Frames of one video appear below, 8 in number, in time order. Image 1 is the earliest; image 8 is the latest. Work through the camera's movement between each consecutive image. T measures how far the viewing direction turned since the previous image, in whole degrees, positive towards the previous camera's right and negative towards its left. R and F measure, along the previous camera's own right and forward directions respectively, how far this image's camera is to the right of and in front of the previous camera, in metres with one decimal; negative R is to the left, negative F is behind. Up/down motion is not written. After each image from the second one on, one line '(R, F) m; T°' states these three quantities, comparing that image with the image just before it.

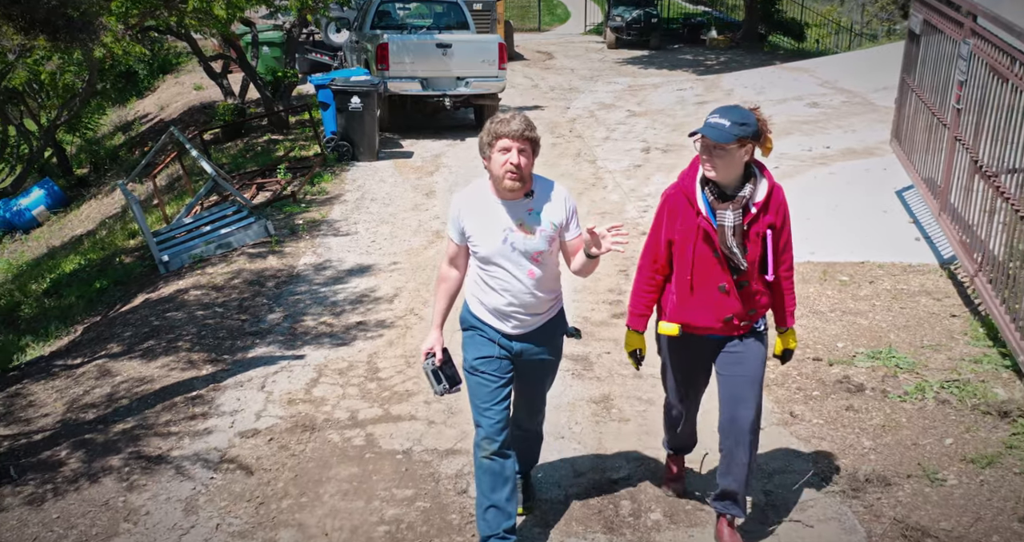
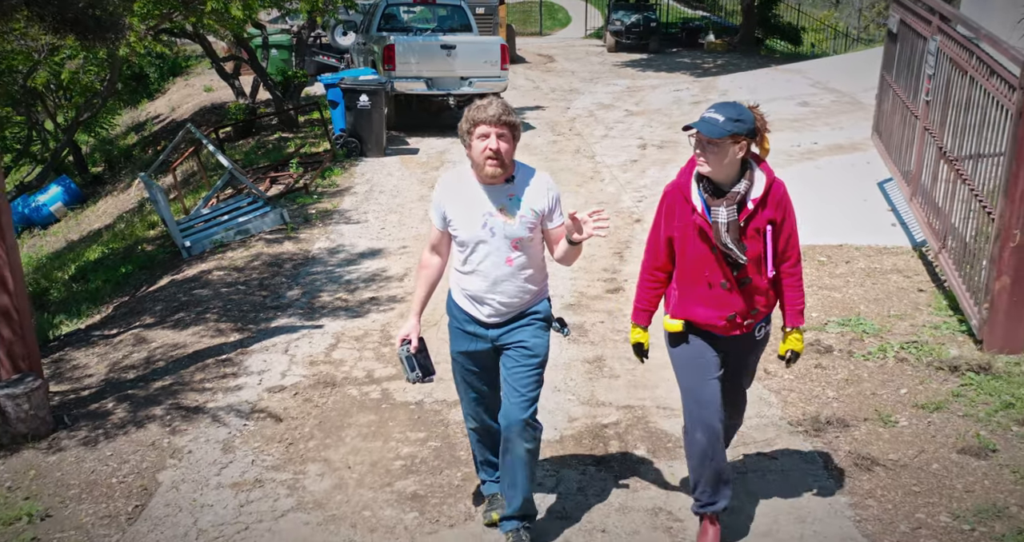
(0.0, -0.5) m; 0°
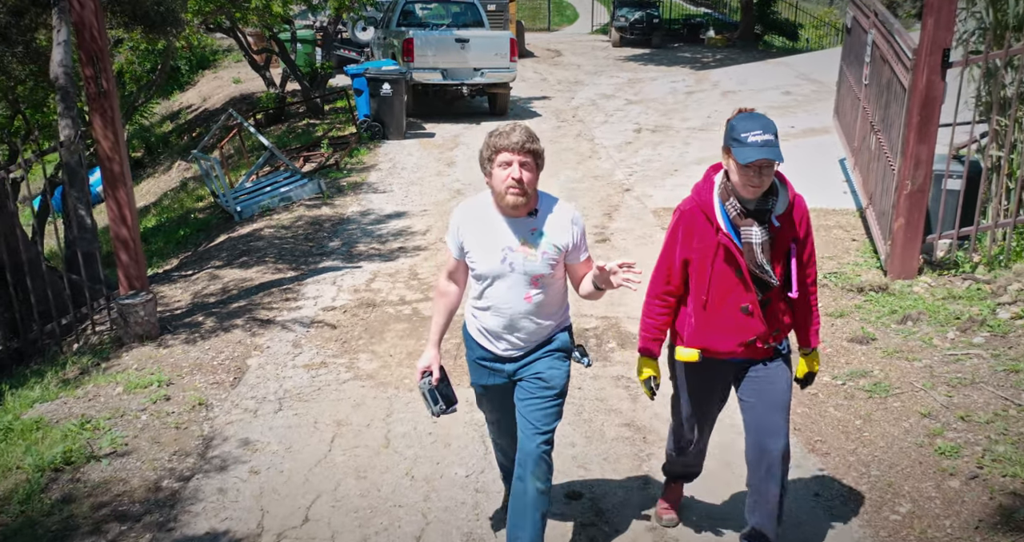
(0.0, -1.3) m; -1°
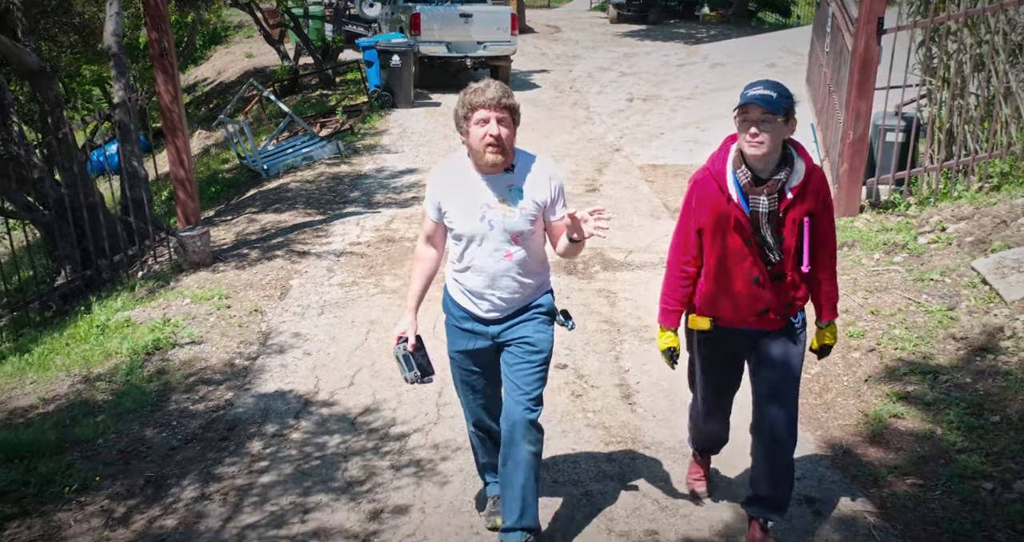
(0.0, -1.0) m; 0°
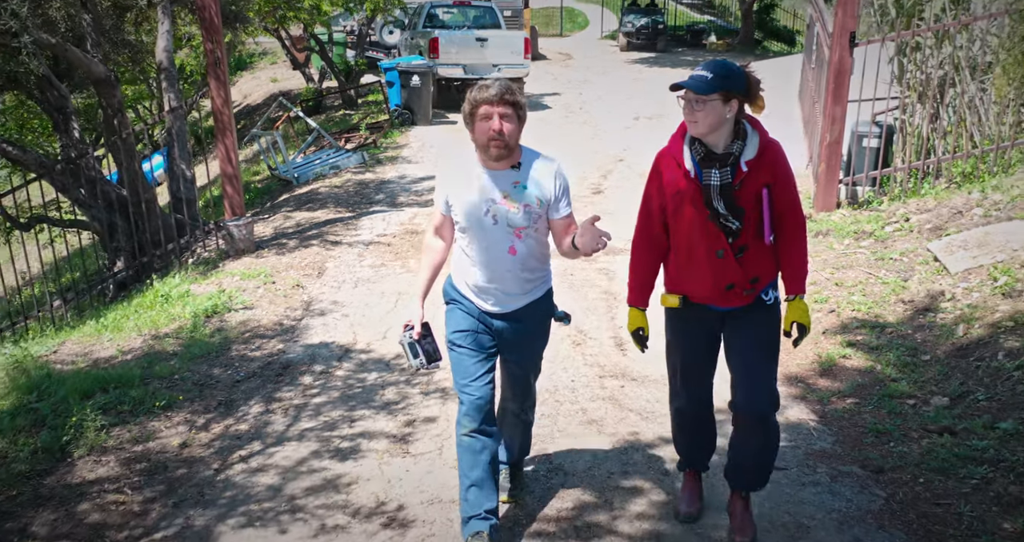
(0.0, -0.8) m; -1°
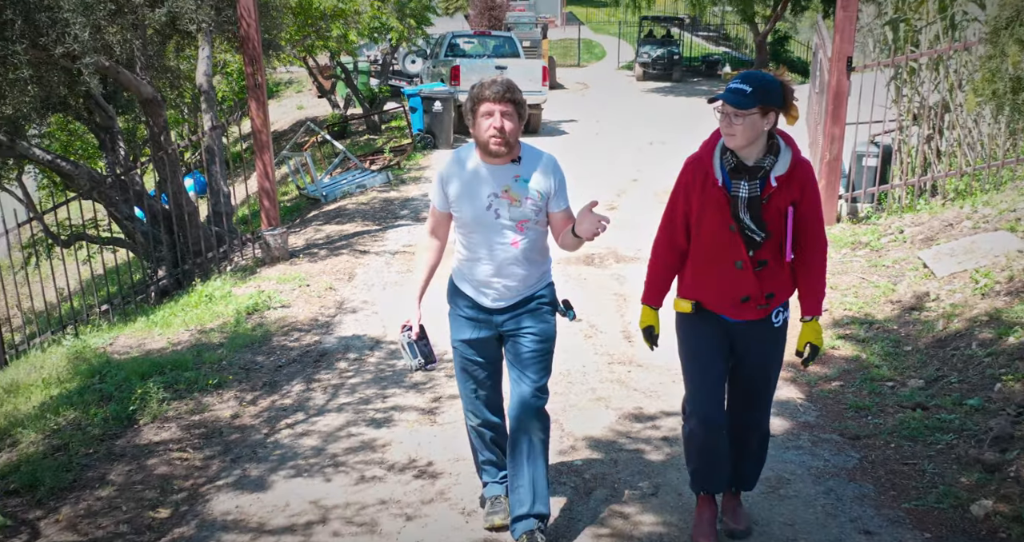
(0.0, -0.5) m; -1°
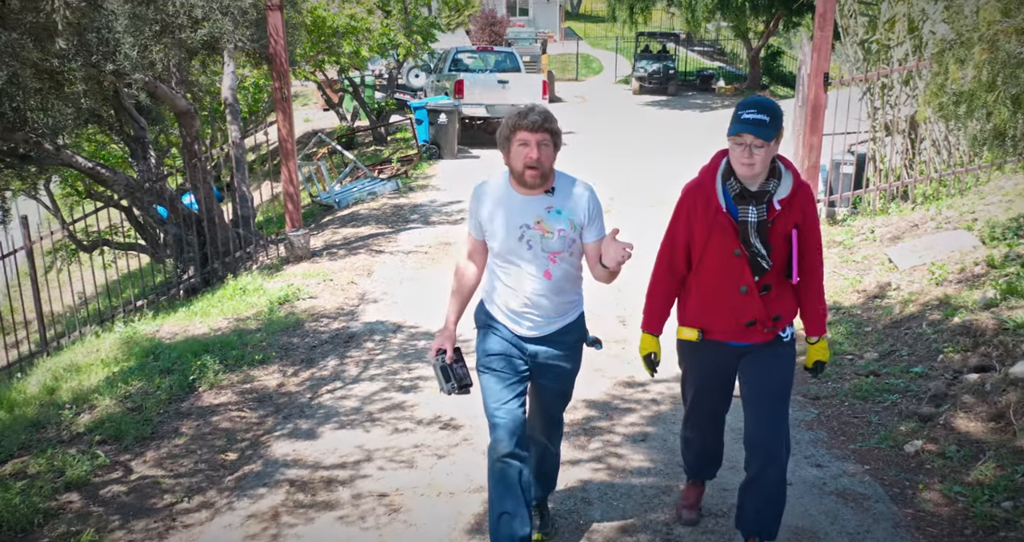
(-0.1, -0.7) m; 0°
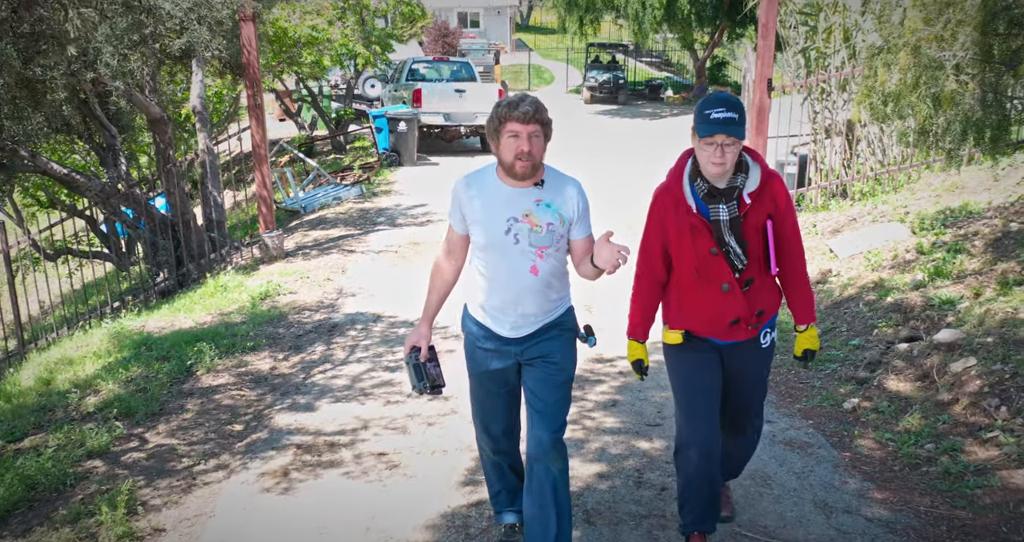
(-0.2, -0.4) m; +3°
